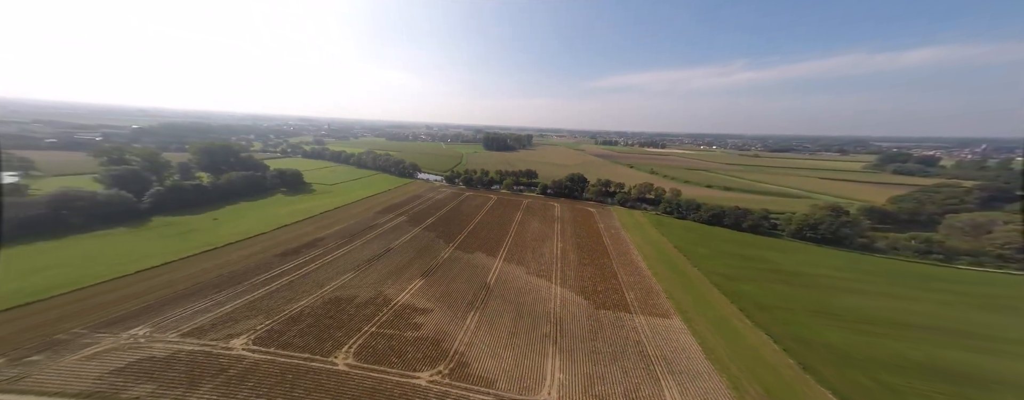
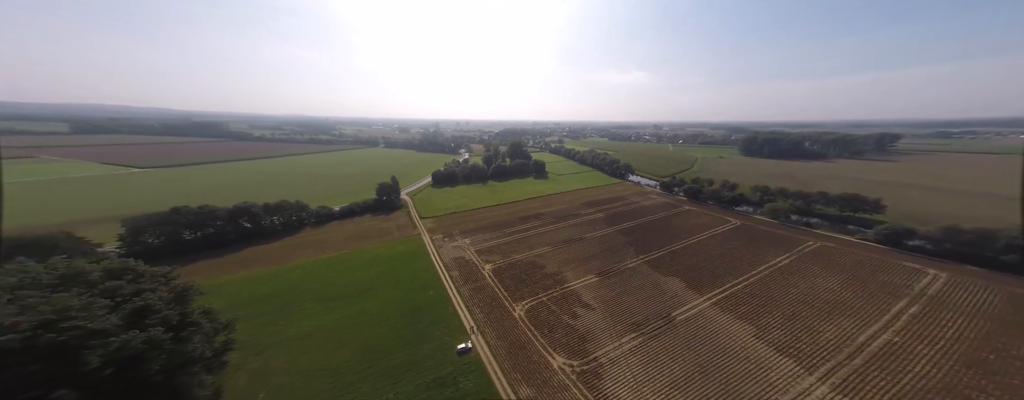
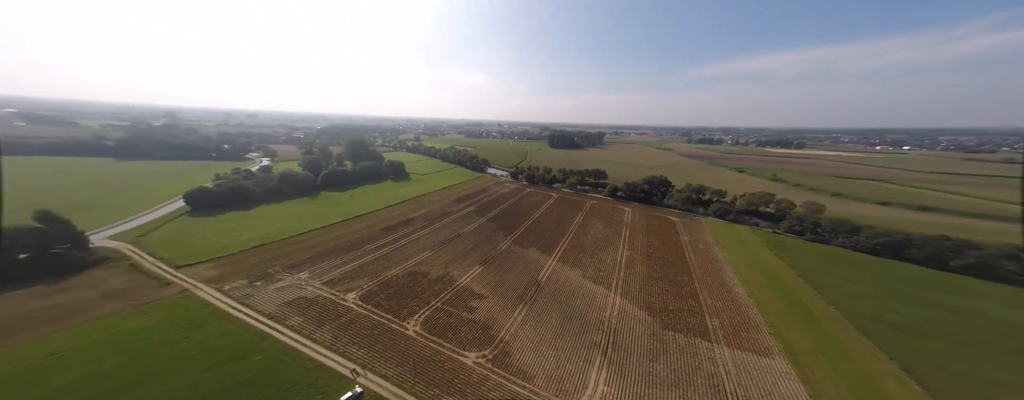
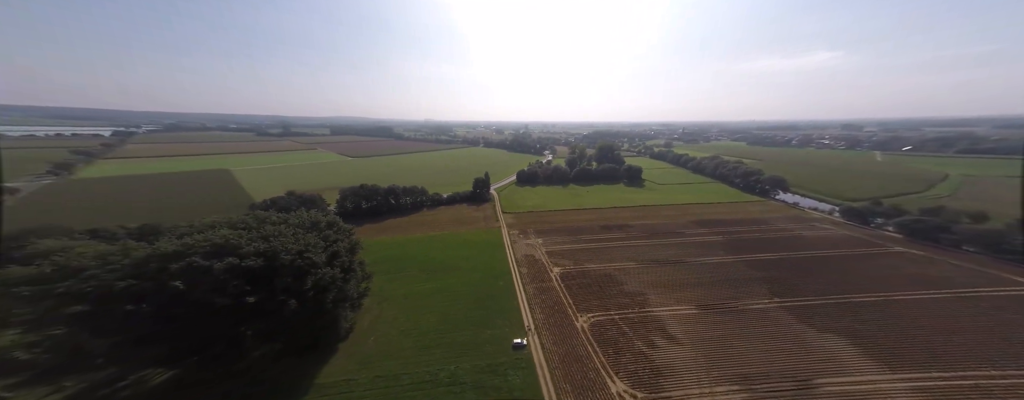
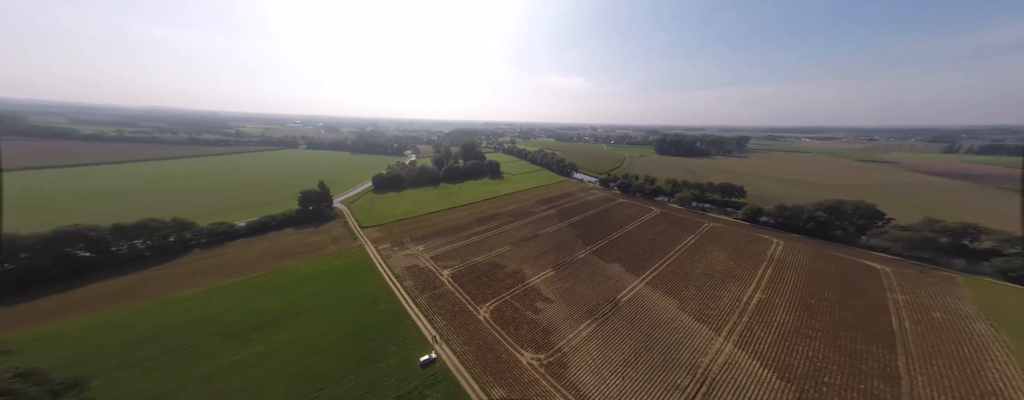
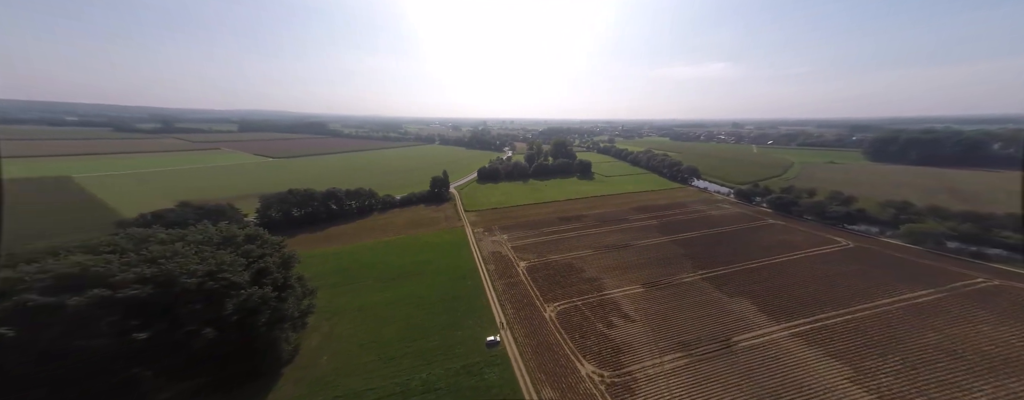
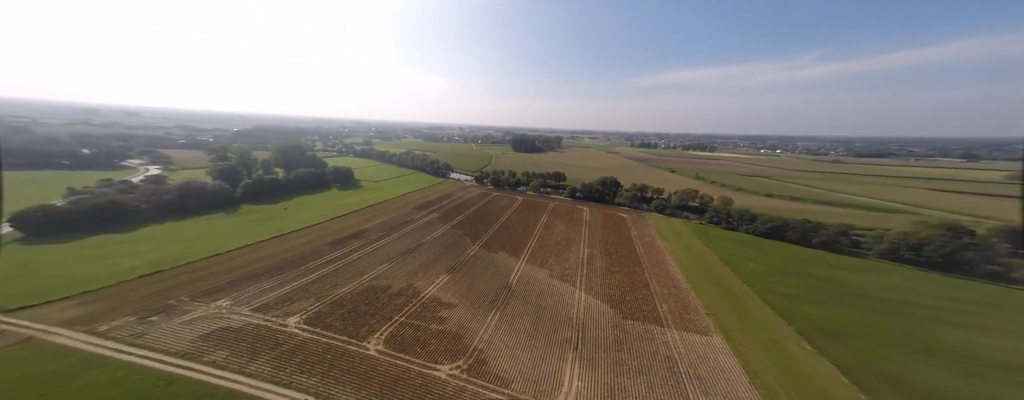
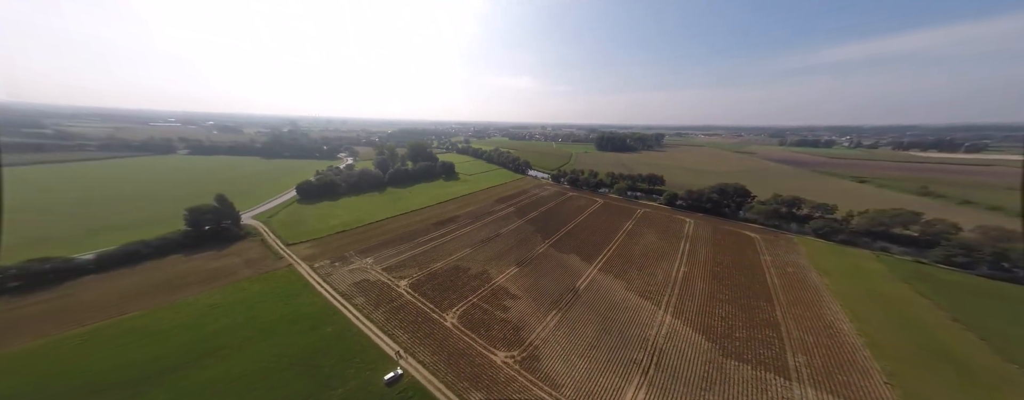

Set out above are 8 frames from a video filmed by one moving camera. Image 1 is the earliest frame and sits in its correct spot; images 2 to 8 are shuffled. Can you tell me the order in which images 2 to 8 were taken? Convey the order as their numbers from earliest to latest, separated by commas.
7, 3, 8, 5, 2, 6, 4
